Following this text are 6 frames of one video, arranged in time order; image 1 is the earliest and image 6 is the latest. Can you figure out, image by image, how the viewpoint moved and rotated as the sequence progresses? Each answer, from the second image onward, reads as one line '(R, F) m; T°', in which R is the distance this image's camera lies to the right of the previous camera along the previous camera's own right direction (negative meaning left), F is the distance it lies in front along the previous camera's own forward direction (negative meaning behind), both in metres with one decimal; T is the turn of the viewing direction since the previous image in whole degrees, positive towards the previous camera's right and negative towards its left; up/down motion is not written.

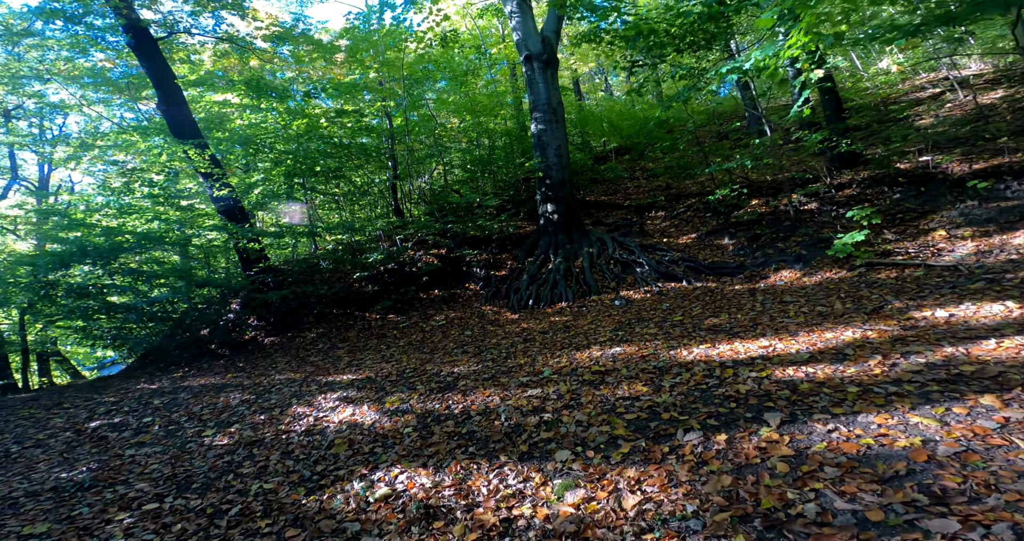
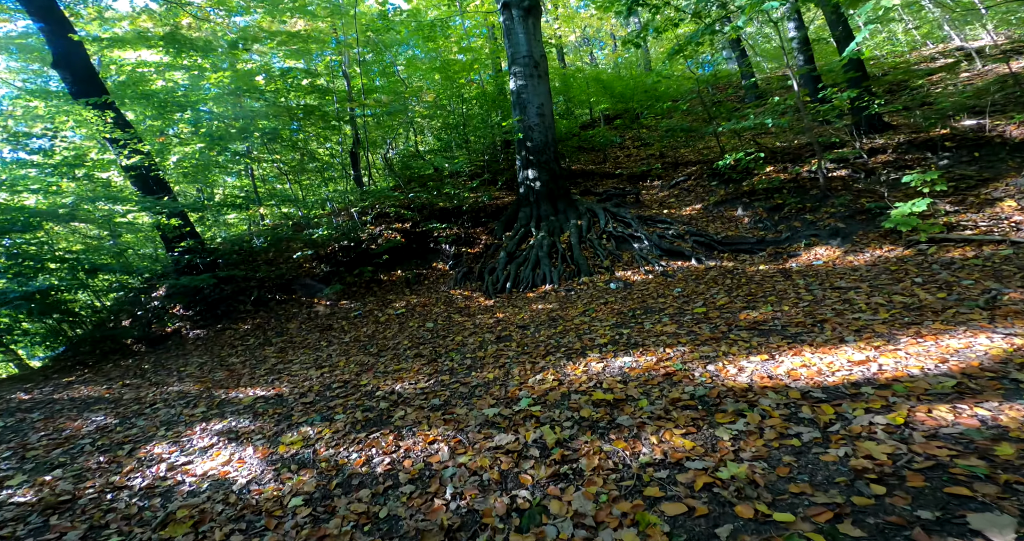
(+0.2, +2.3) m; +2°
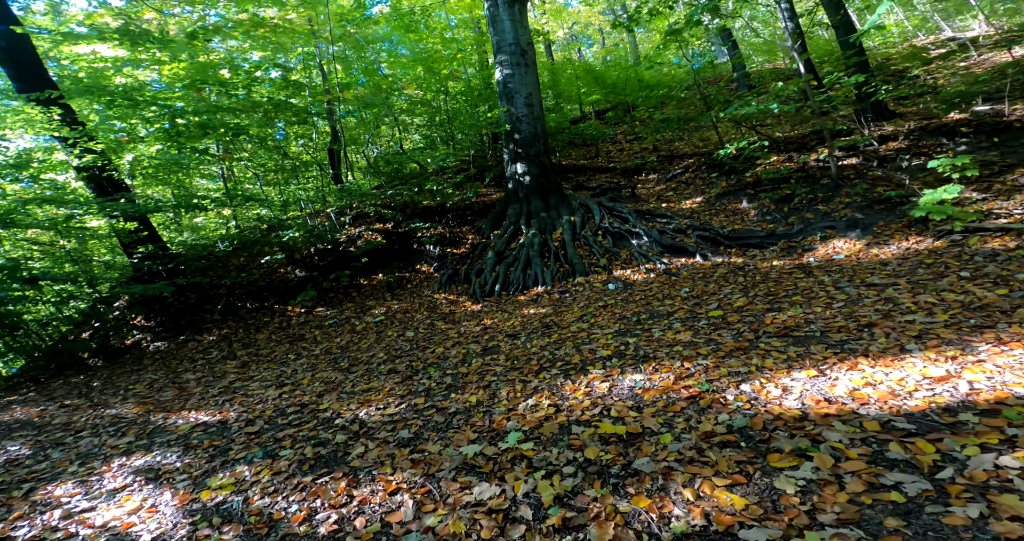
(+0.1, +0.9) m; +1°
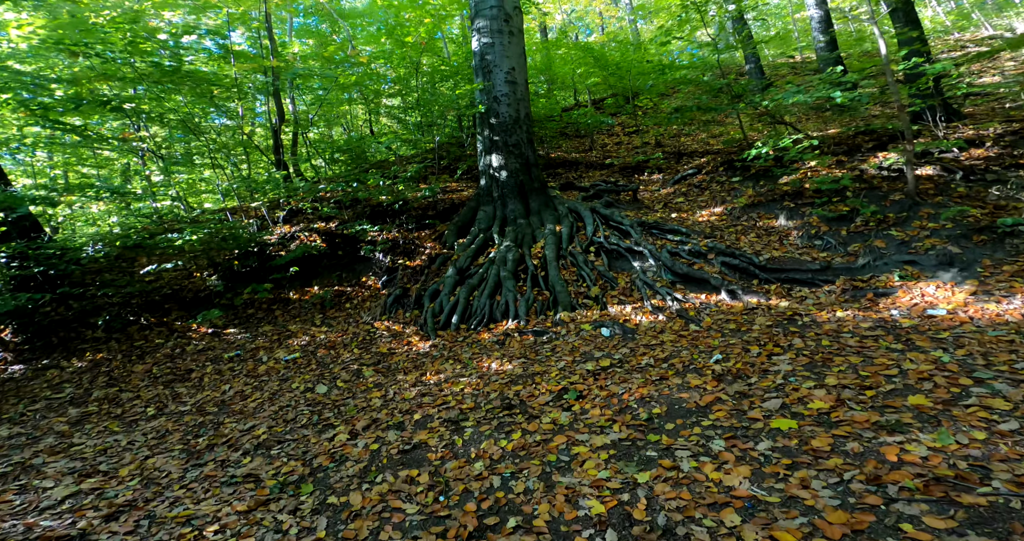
(+0.4, +2.4) m; +1°
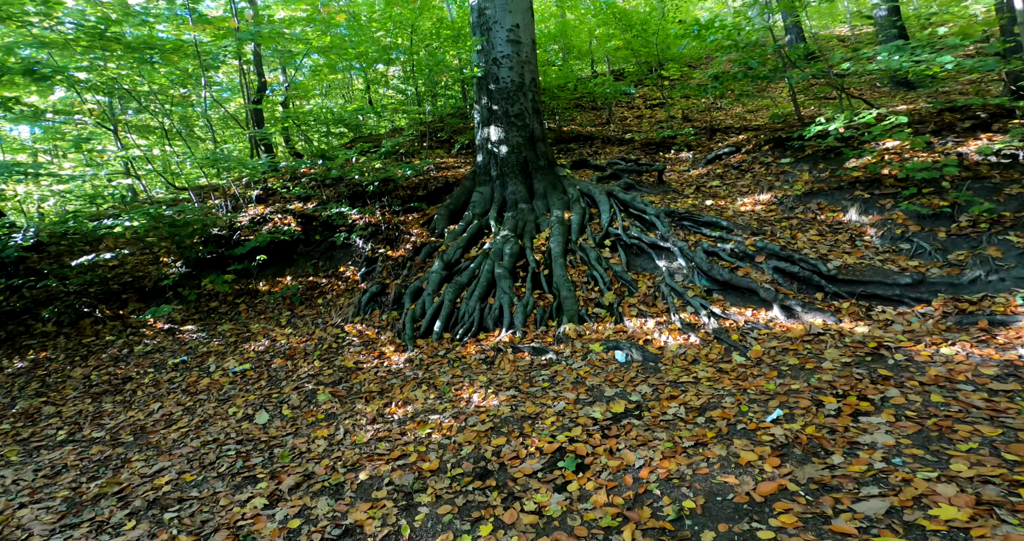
(+0.3, +1.4) m; -2°
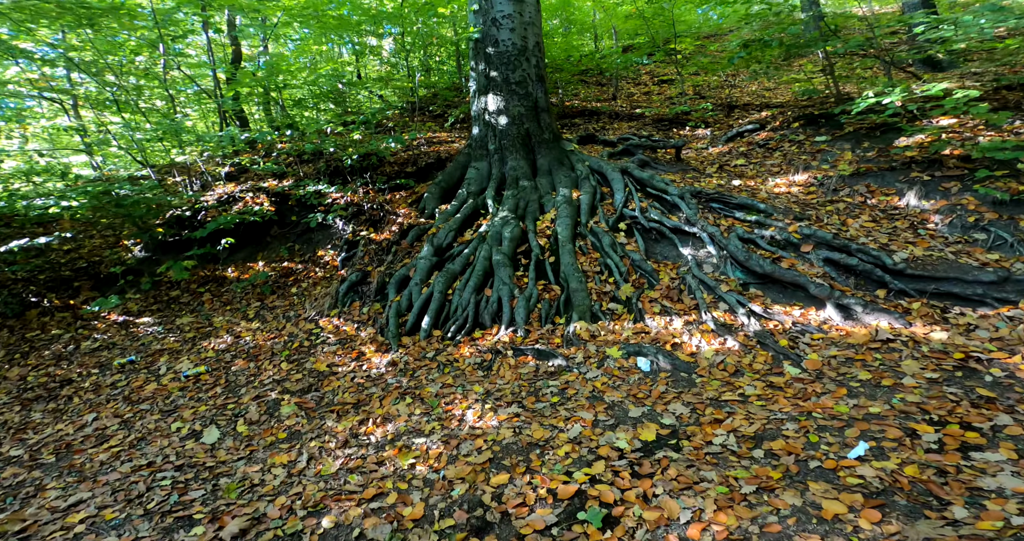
(-0.1, +0.8) m; +1°
